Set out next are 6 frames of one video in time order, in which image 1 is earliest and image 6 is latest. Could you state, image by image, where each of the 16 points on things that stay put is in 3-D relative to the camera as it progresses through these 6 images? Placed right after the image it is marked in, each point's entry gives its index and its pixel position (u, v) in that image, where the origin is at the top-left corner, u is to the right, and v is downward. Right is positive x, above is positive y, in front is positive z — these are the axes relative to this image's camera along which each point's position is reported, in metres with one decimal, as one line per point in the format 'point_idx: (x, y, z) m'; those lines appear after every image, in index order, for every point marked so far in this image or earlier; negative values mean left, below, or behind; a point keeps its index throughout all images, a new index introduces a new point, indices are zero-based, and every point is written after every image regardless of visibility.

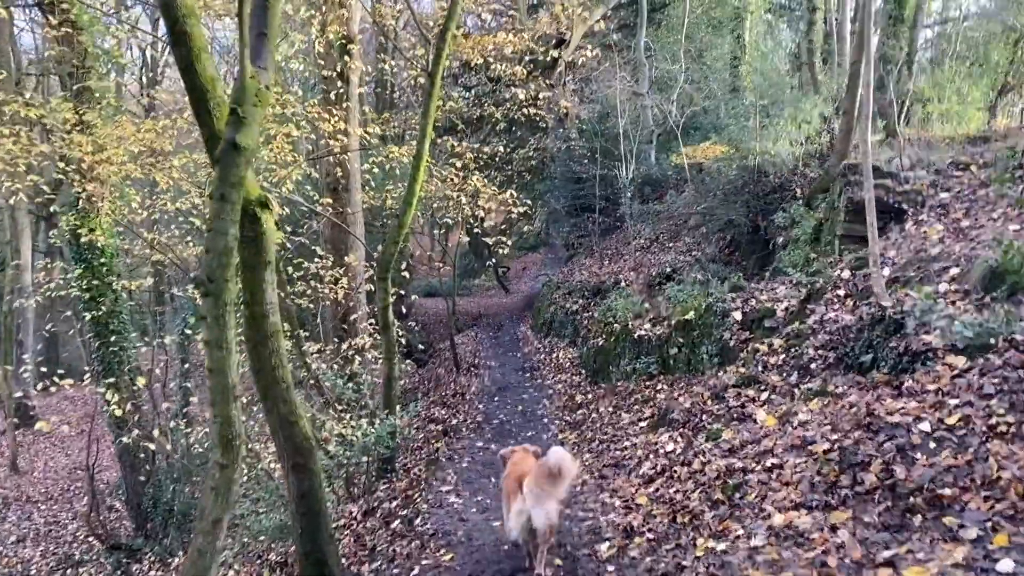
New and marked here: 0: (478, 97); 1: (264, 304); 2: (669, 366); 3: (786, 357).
0: (-0.7, +4.2, +19.4) m
1: (-1.7, -0.1, +6.2) m
2: (+2.1, -1.1, +11.9) m
3: (+2.6, -0.7, +8.5) m
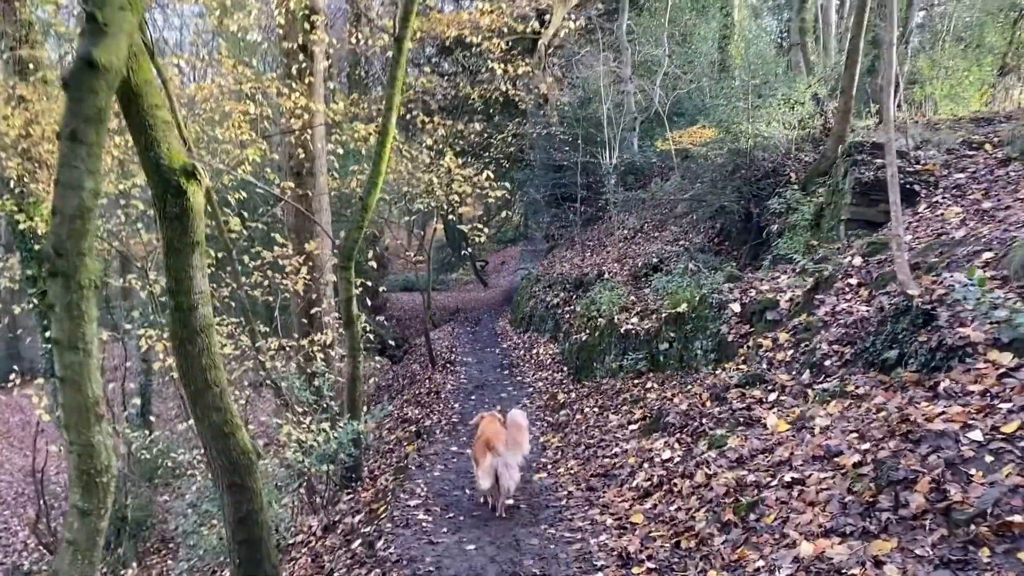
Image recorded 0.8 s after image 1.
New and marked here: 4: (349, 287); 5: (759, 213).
0: (-1.2, +4.4, +18.4) m
1: (-1.9, 0.0, +5.2) m
2: (+1.9, -0.9, +11.0) m
3: (+2.4, -0.6, +7.6) m
4: (-1.7, 0.0, +9.2) m
5: (+4.2, +1.3, +14.9) m
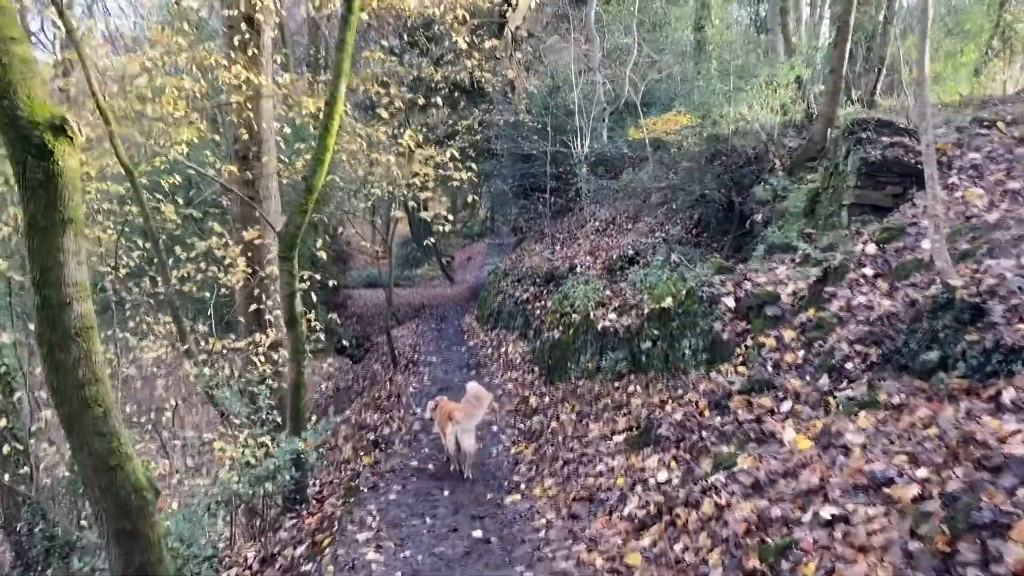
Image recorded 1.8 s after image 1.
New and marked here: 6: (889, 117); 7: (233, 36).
0: (-1.9, +4.5, +17.2) m
1: (-2.0, 0.0, +4.0) m
2: (+1.5, -0.9, +10.0) m
3: (+2.2, -0.5, +6.6) m
4: (-2.0, +0.1, +8.0) m
5: (+3.6, +1.4, +13.9) m
6: (+3.9, +1.8, +9.2) m
7: (-3.4, +3.1, +10.8) m
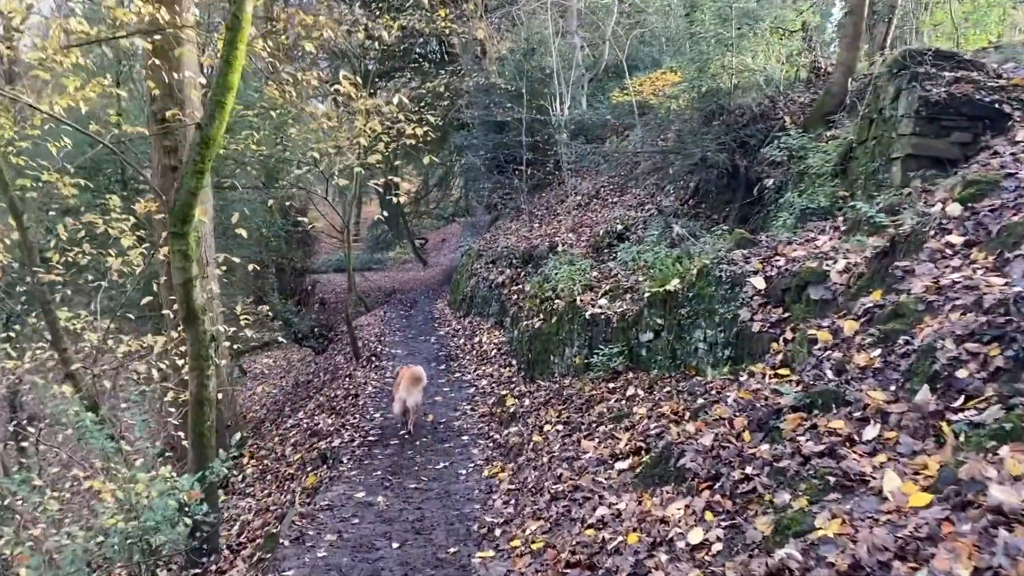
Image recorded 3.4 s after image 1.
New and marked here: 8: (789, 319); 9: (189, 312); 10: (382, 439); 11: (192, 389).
0: (-2.4, +4.8, +15.2) m
1: (-2.1, 0.0, +2.1) m
2: (+1.2, -0.7, +8.1) m
3: (+2.0, -0.4, +4.7) m
4: (-2.2, +0.1, +6.1) m
5: (+3.2, +1.7, +12.1) m
6: (+3.6, +2.0, +7.3) m
7: (-3.8, +3.2, +8.7) m
8: (+1.9, -0.2, +6.1) m
9: (-2.3, -0.2, +6.2) m
10: (-1.4, -1.7, +9.7) m
11: (-2.3, -0.7, +6.3) m
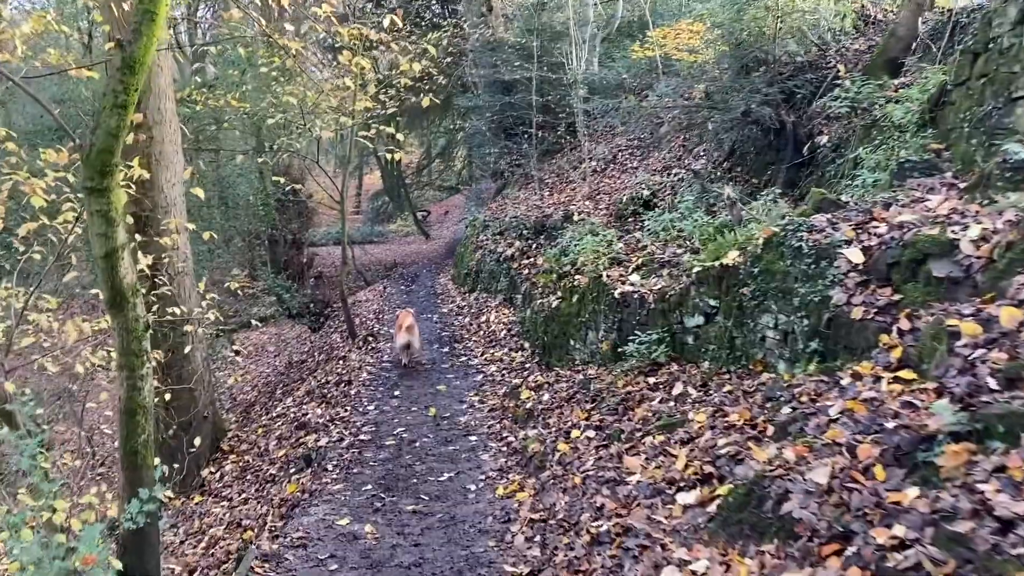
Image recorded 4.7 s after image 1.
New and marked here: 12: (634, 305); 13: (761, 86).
0: (-2.2, +5.2, +13.6) m
1: (-2.0, 0.0, +0.6) m
2: (+1.4, -0.5, +6.7) m
3: (+2.2, -0.3, +3.3) m
4: (-2.1, +0.3, +4.6) m
5: (+3.4, +2.0, +10.5) m
6: (+3.8, +2.2, +5.8) m
7: (-3.6, +3.4, +7.2) m
8: (+2.1, -0.1, +4.6) m
9: (-2.1, 0.0, +4.7) m
10: (-1.3, -1.4, +8.3) m
11: (-2.1, -0.6, +4.8) m
12: (+1.1, -0.1, +7.8) m
13: (+3.0, +2.4, +10.9) m
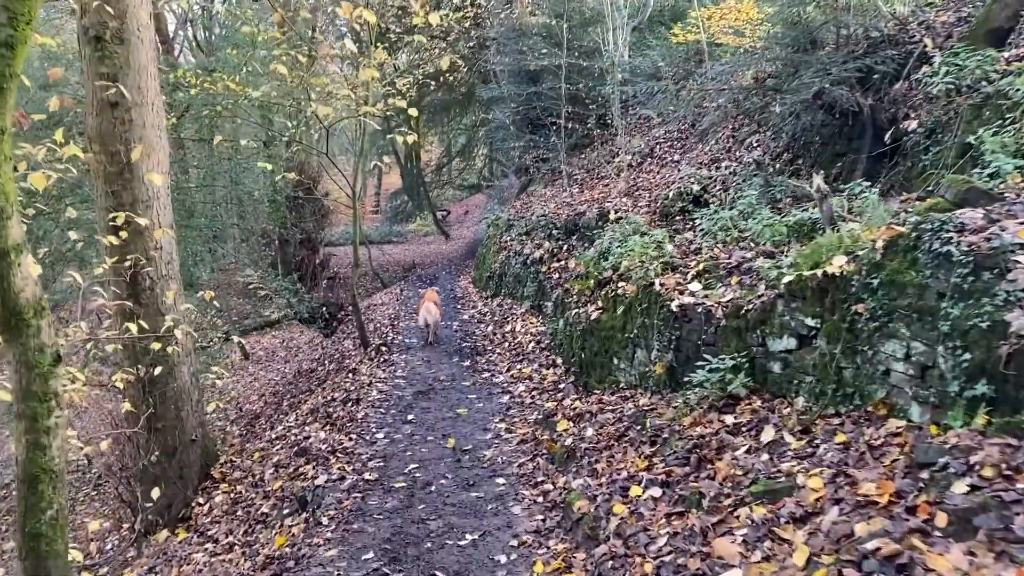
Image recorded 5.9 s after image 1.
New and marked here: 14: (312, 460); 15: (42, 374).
0: (-1.8, +5.1, +12.2) m
1: (-1.9, 0.0, -0.8) m
2: (+1.6, -0.6, +5.2) m
3: (+2.3, -0.4, +1.8) m
4: (-1.9, +0.2, +3.3) m
5: (+3.7, +1.9, +9.0) m
6: (+4.0, +2.1, +4.3) m
7: (-3.3, +3.4, +5.9) m
8: (+2.3, -0.2, +3.2) m
9: (-1.9, -0.1, +3.3) m
10: (-1.0, -1.5, +6.9) m
11: (-1.9, -0.6, +3.5) m
12: (+1.4, -0.2, +6.4) m
13: (+3.4, +2.3, +9.4) m
14: (-1.9, -1.7, +8.4) m
15: (-1.8, -0.3, +3.4) m
